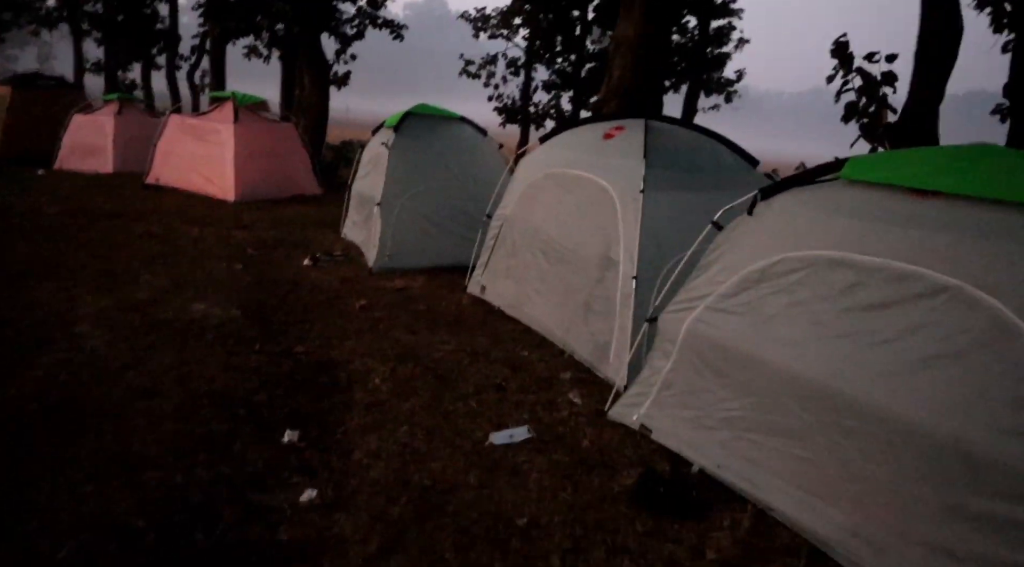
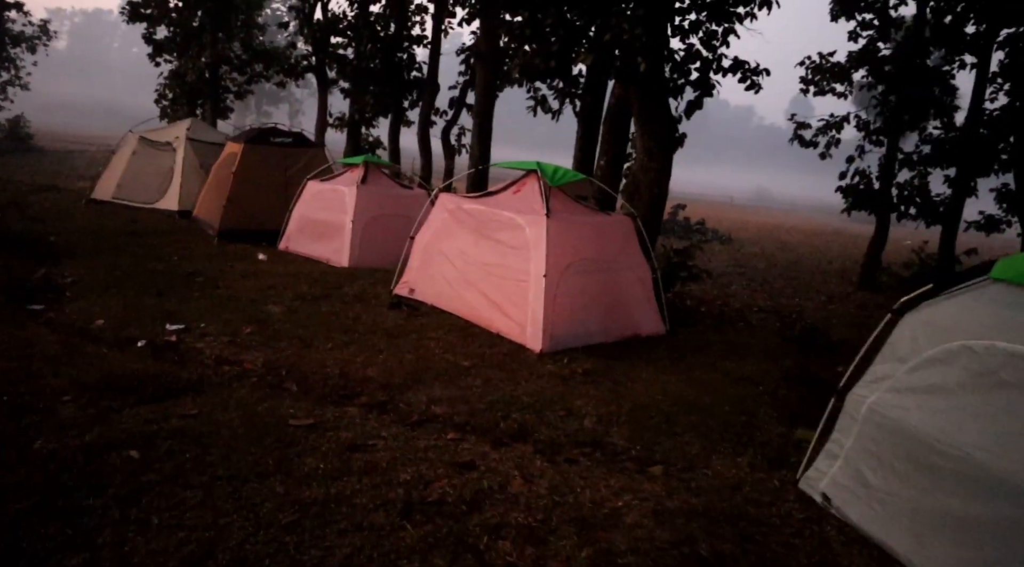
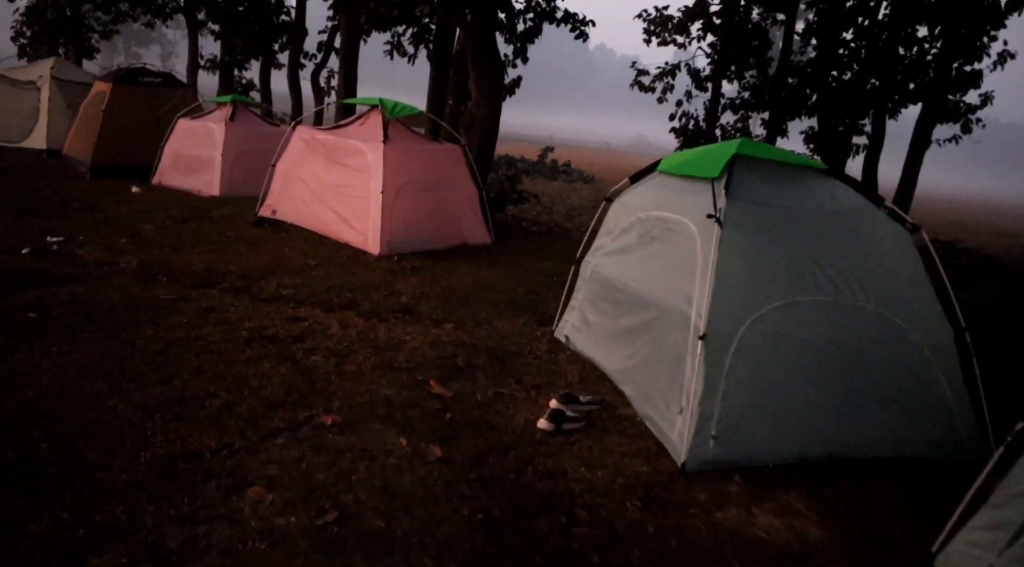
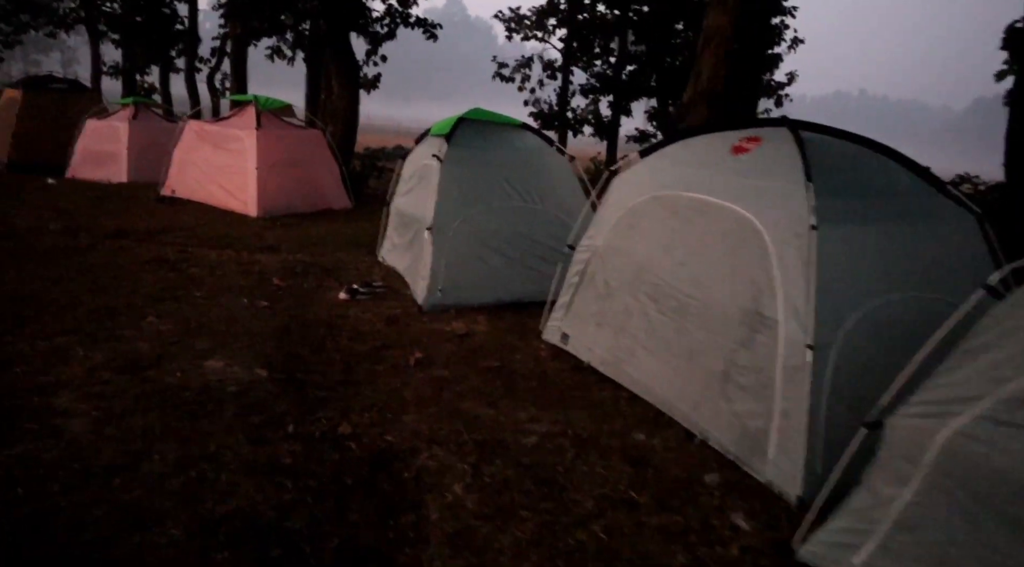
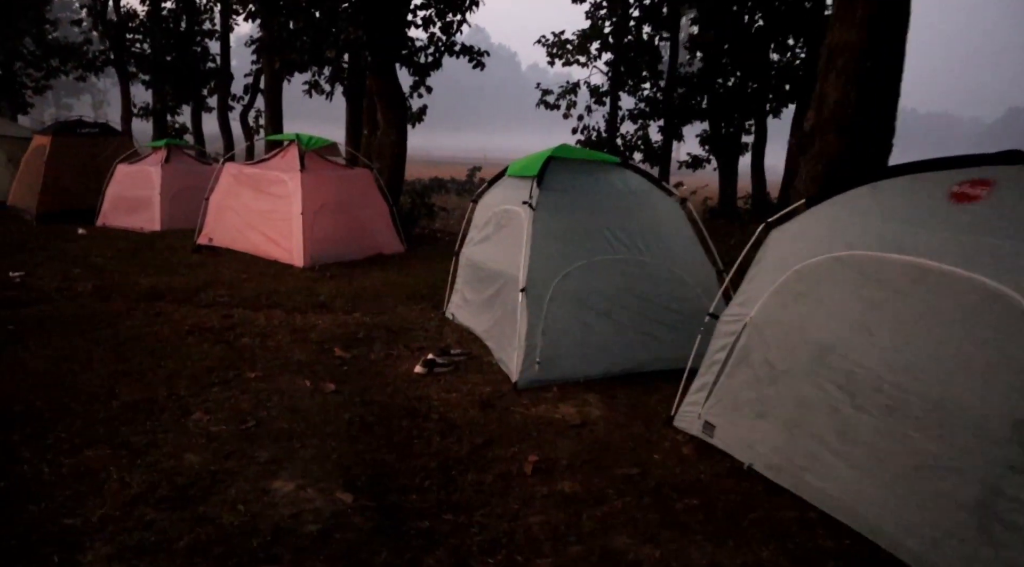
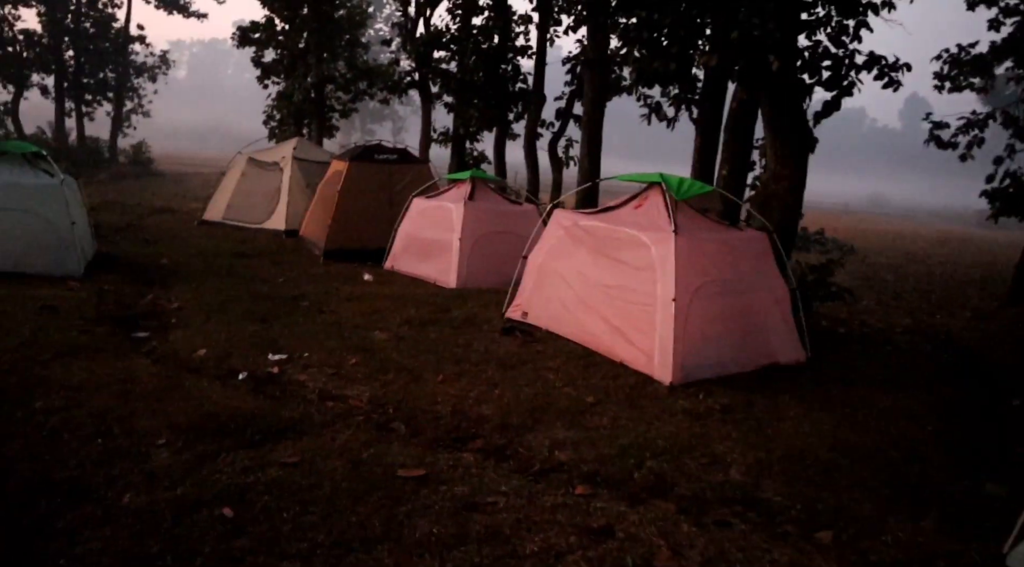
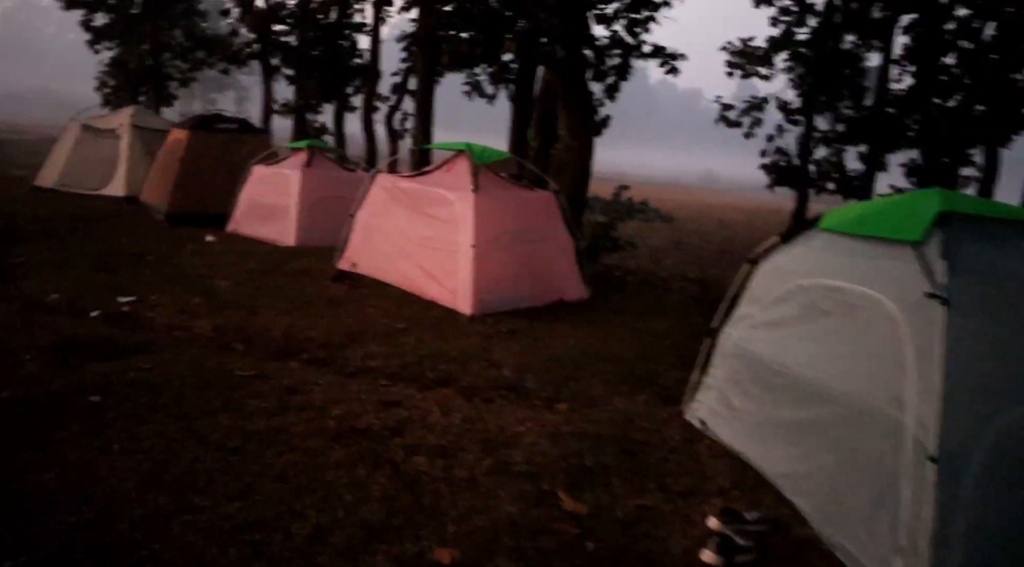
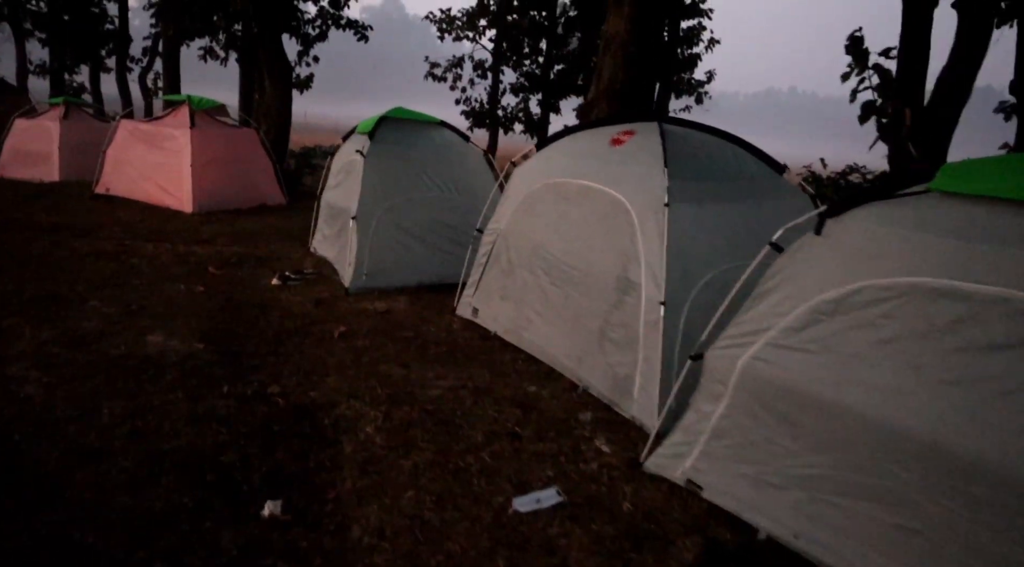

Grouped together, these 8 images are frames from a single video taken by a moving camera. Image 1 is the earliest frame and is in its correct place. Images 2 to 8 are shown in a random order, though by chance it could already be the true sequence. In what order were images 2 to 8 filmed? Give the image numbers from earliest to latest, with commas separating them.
8, 4, 5, 3, 7, 2, 6
